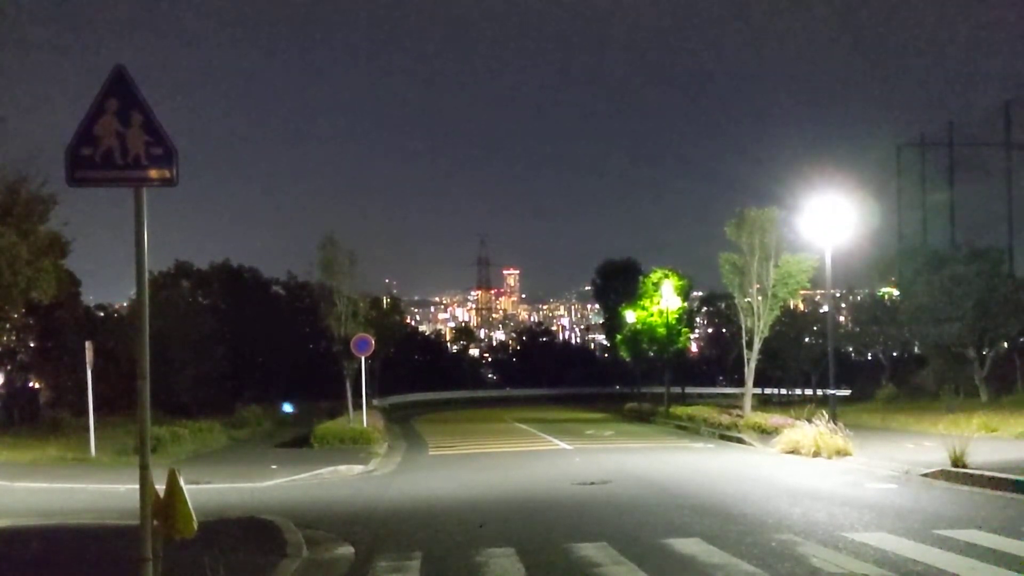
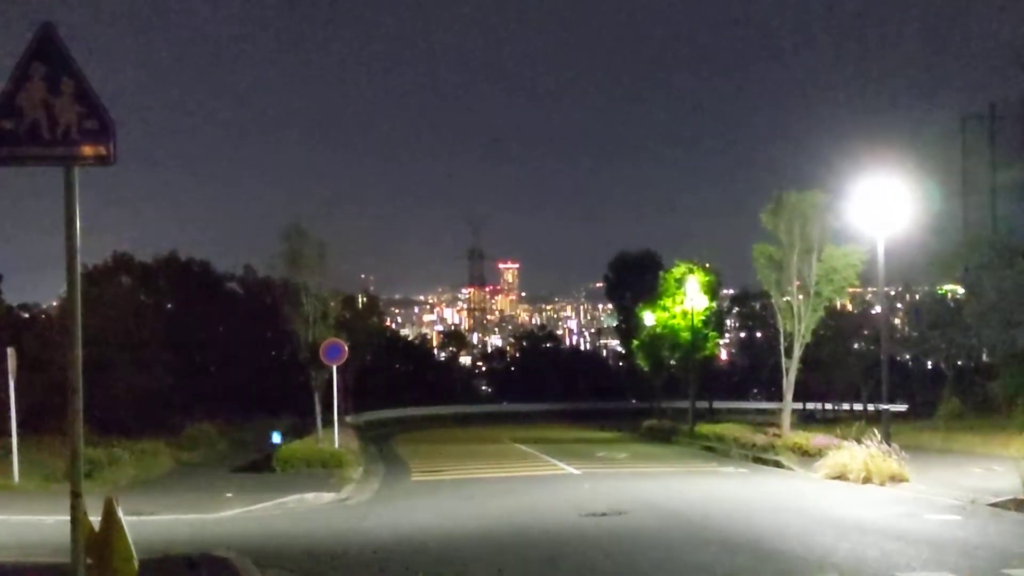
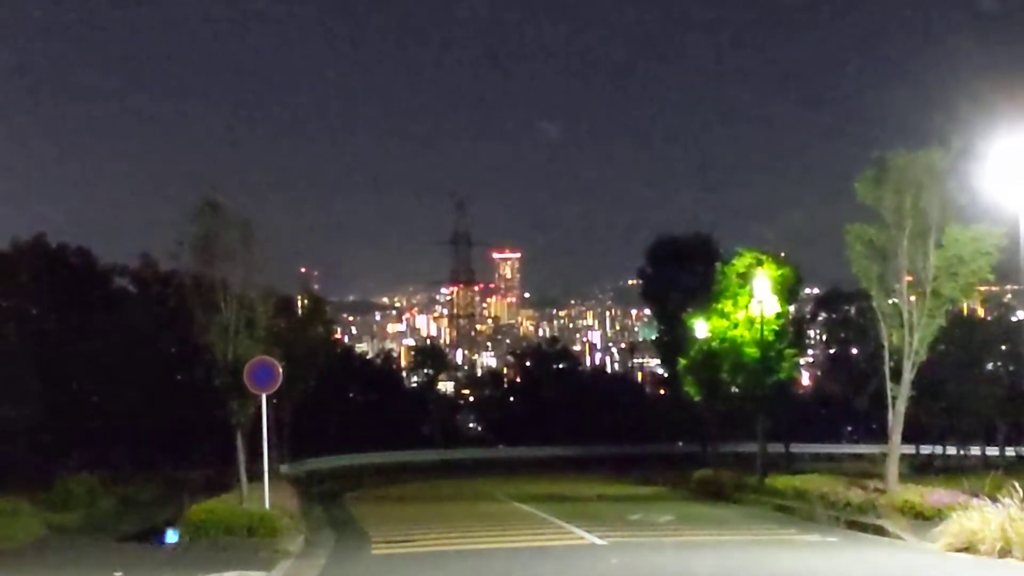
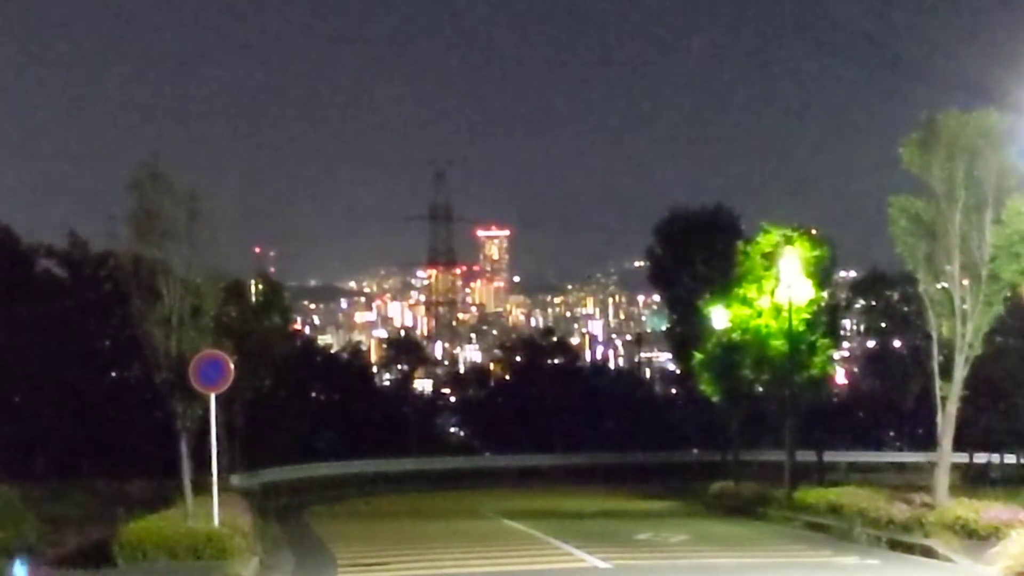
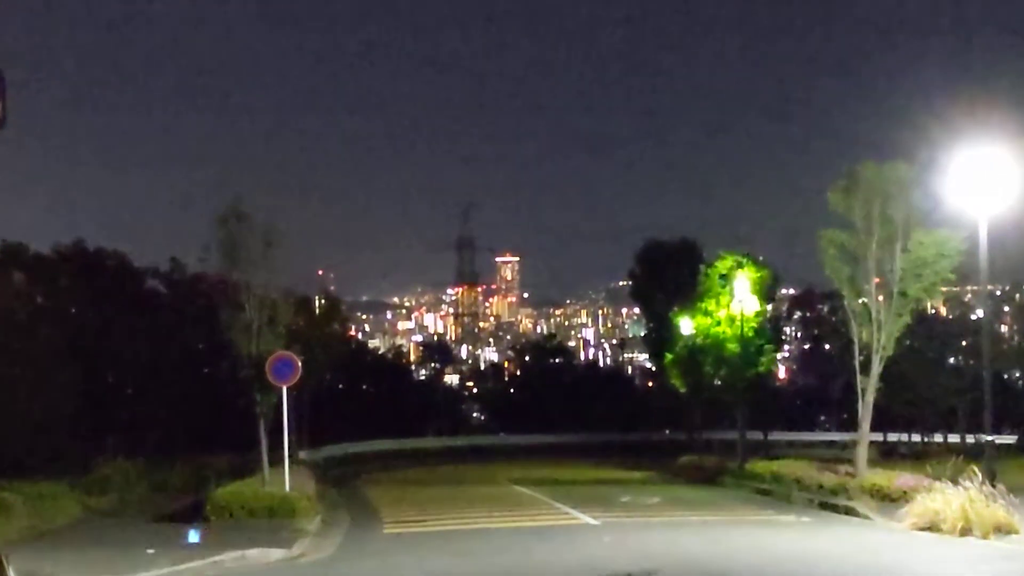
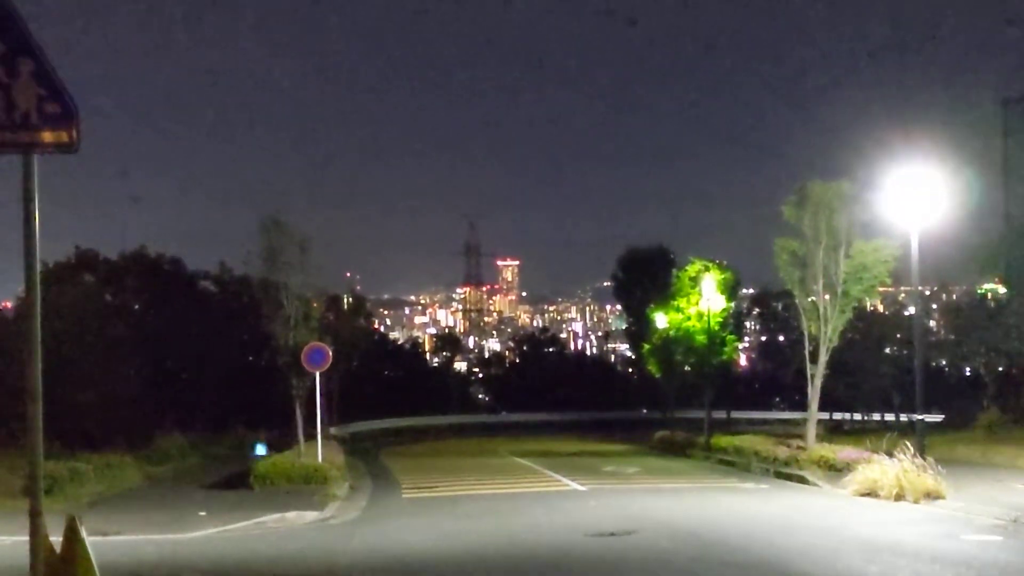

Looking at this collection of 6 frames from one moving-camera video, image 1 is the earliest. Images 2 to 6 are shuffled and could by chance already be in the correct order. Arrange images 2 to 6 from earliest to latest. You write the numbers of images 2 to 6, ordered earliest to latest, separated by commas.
2, 6, 5, 3, 4
